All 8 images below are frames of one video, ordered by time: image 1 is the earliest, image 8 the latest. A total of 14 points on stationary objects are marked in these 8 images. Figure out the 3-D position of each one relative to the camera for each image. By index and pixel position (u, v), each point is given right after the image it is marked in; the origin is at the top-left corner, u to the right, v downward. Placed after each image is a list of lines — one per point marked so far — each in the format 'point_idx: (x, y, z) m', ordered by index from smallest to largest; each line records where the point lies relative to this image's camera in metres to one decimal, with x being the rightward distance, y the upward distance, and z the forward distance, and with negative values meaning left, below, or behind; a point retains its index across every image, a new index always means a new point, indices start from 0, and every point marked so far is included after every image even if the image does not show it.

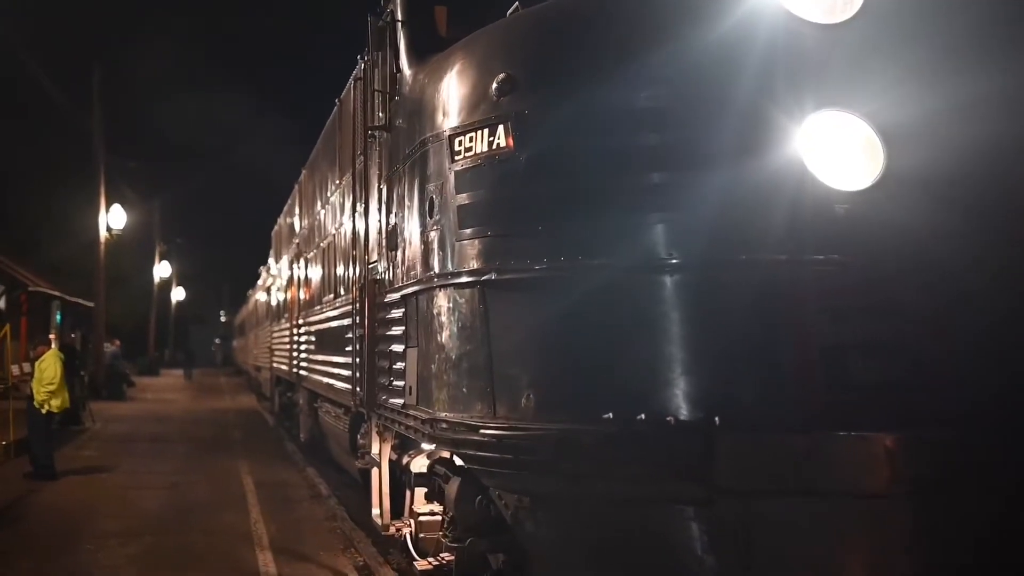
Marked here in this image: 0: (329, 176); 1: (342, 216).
0: (-1.5, +0.9, +10.8) m
1: (-1.2, +0.5, +9.3) m
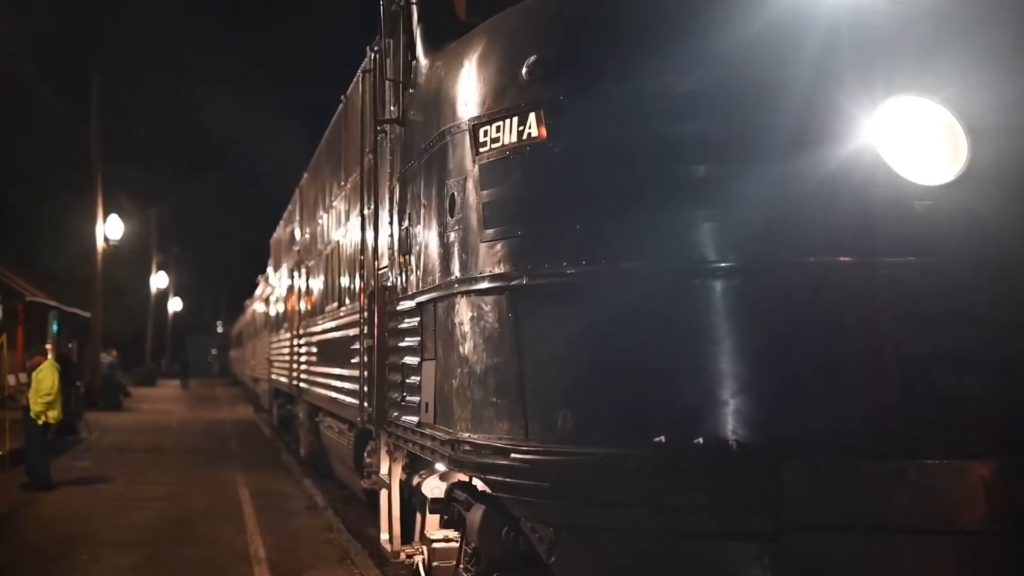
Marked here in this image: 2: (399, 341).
0: (-1.4, +0.8, +10.2) m
1: (-1.1, +0.4, +8.8) m
2: (-0.5, -0.2, +6.1) m
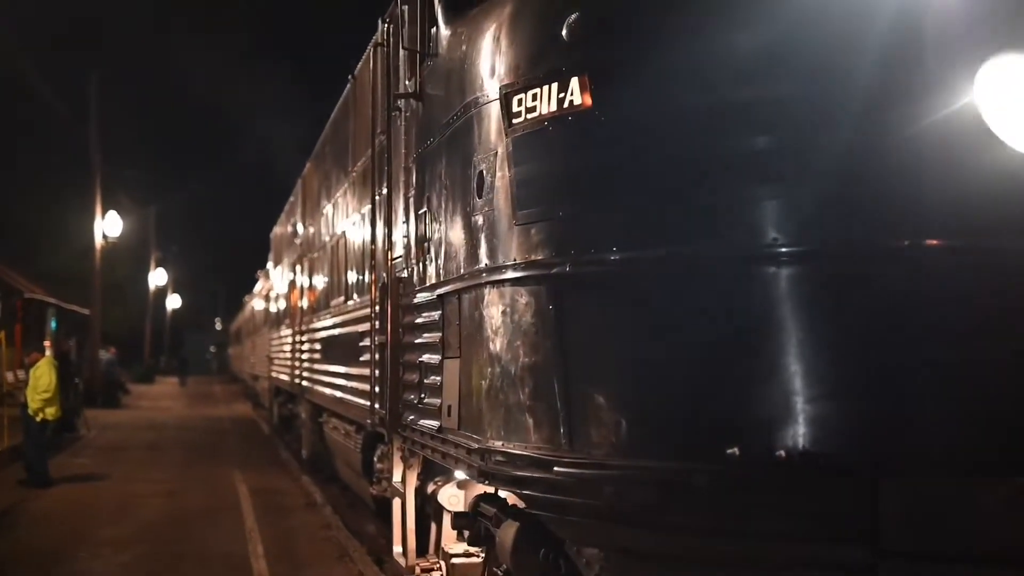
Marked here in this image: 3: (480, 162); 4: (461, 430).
0: (-1.3, +0.8, +9.7) m
1: (-1.0, +0.5, +8.2) m
2: (-0.4, -0.2, +5.6) m
3: (-0.1, +0.4, +4.7) m
4: (-0.2, -0.5, +4.7) m
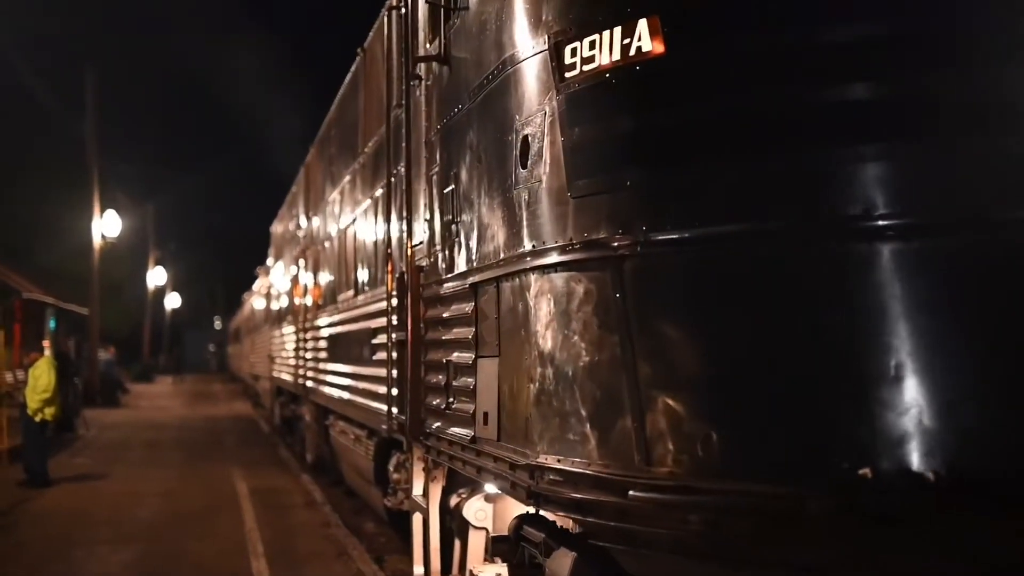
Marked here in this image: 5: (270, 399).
0: (-1.1, +0.9, +9.0) m
1: (-0.8, +0.5, +7.5) m
2: (-0.3, -0.2, +4.9) m
3: (0.0, +0.5, +4.0) m
4: (0.0, -0.5, +4.0) m
5: (-3.5, -1.6, +19.6) m
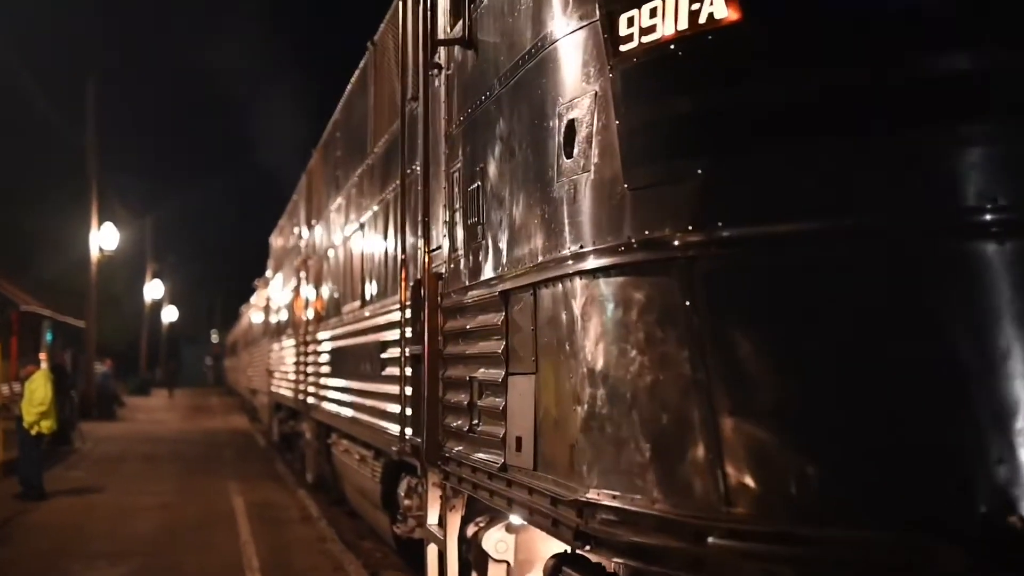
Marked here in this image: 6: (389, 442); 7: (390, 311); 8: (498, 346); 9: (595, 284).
0: (-1.0, +0.8, +8.5) m
1: (-0.7, +0.5, +7.1) m
2: (-0.2, -0.2, +4.4) m
3: (+0.1, +0.5, +3.5) m
4: (+0.1, -0.5, +3.5) m
5: (-3.4, -1.8, +19.1) m
6: (-0.6, -0.7, +6.4) m
7: (-0.6, -0.1, +6.4) m
8: (0.0, -0.2, +4.0) m
9: (+0.2, 0.0, +3.2) m
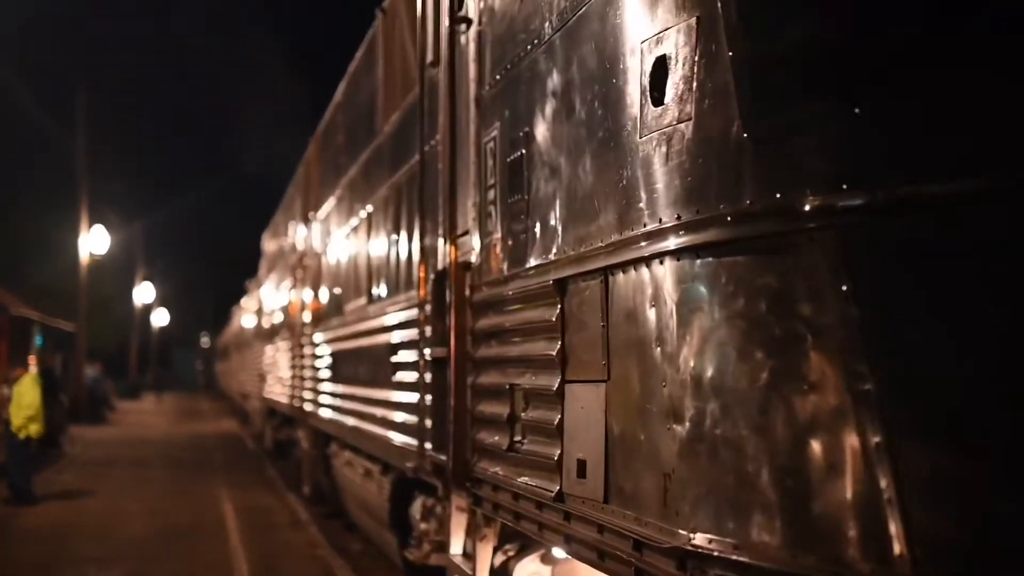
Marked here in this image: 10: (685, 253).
0: (-0.9, +0.8, +7.8) m
1: (-0.6, +0.5, +6.3) m
2: (0.0, -0.2, +3.7) m
3: (+0.3, +0.5, +2.8) m
4: (+0.2, -0.4, +2.8) m
5: (-3.4, -1.8, +18.3) m
6: (-0.5, -0.7, +5.7) m
7: (-0.5, -0.1, +5.7) m
8: (+0.1, -0.1, +3.3) m
9: (+0.3, 0.0, +2.5) m
10: (+0.3, +0.1, +2.5) m
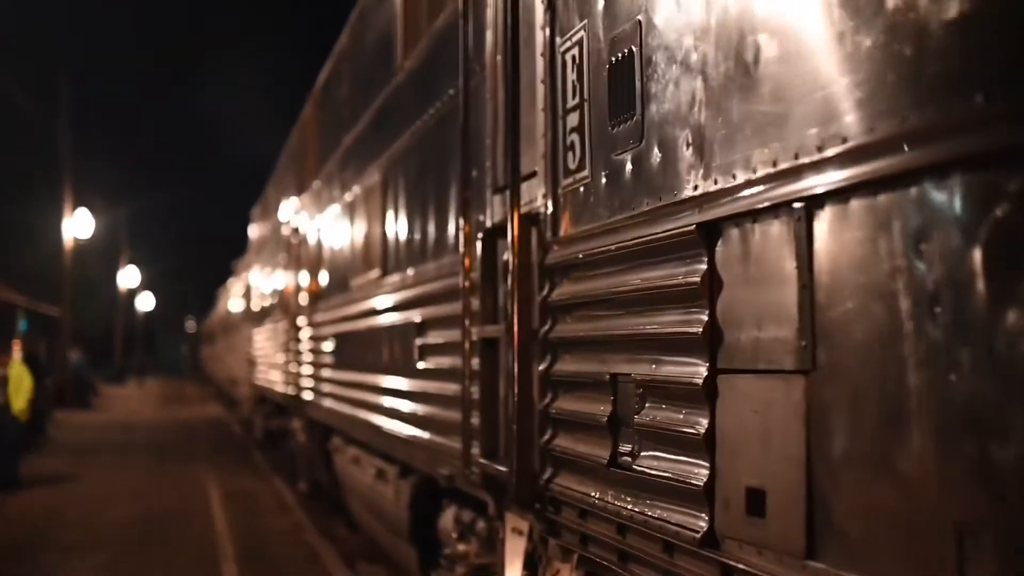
0: (-0.8, +1.0, +6.8) m
1: (-0.4, +0.6, +5.3) m
2: (+0.2, -0.1, +2.7) m
3: (+0.5, +0.6, +1.8) m
4: (+0.4, -0.4, +1.8) m
5: (-3.4, -1.5, +17.3) m
6: (-0.3, -0.6, +4.7) m
7: (-0.3, 0.0, +4.7) m
8: (+0.3, -0.1, +2.3) m
9: (+0.5, +0.1, +1.5) m
10: (+0.5, +0.1, +1.5) m
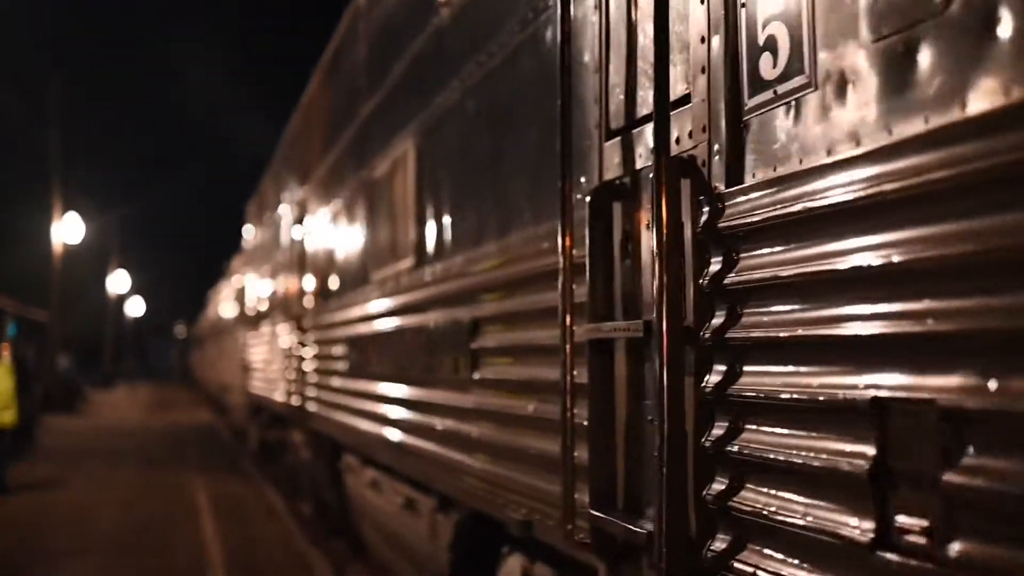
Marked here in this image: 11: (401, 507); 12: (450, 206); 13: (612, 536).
0: (-0.6, +1.0, +5.8) m
1: (-0.2, +0.6, +4.3) m
2: (+0.4, 0.0, +1.7) m
3: (+0.7, +0.6, +0.8) m
4: (+0.7, -0.3, +0.8) m
5: (-3.2, -1.5, +16.2) m
6: (-0.1, -0.6, +3.7) m
7: (-0.1, +0.1, +3.7) m
8: (+0.5, 0.0, +1.3) m
9: (+0.8, +0.2, +0.5) m
10: (+0.8, +0.2, +0.5) m
11: (-0.4, -1.0, +5.3) m
12: (-0.2, +0.3, +4.2) m
13: (+0.2, -0.5, +2.5) m
